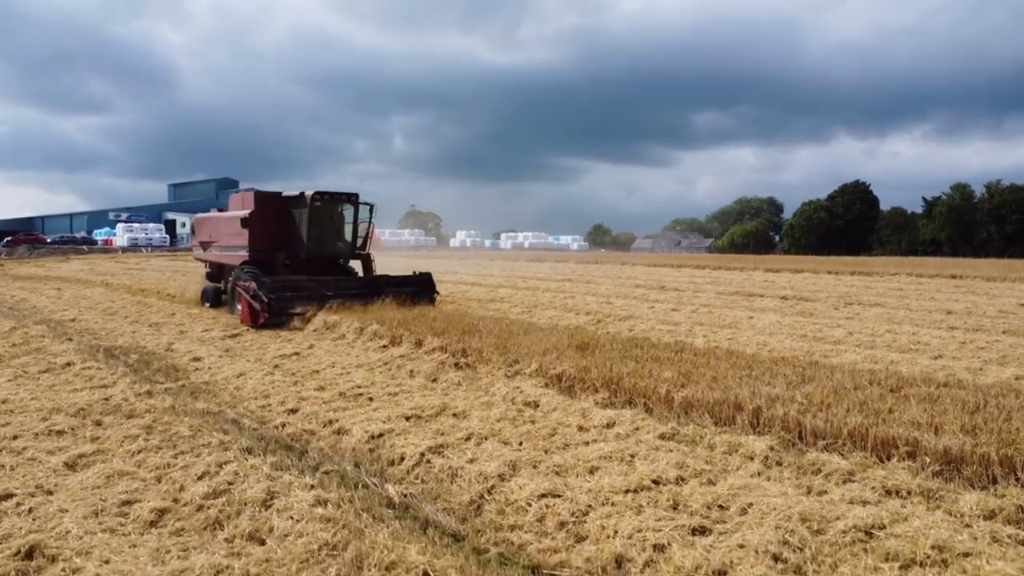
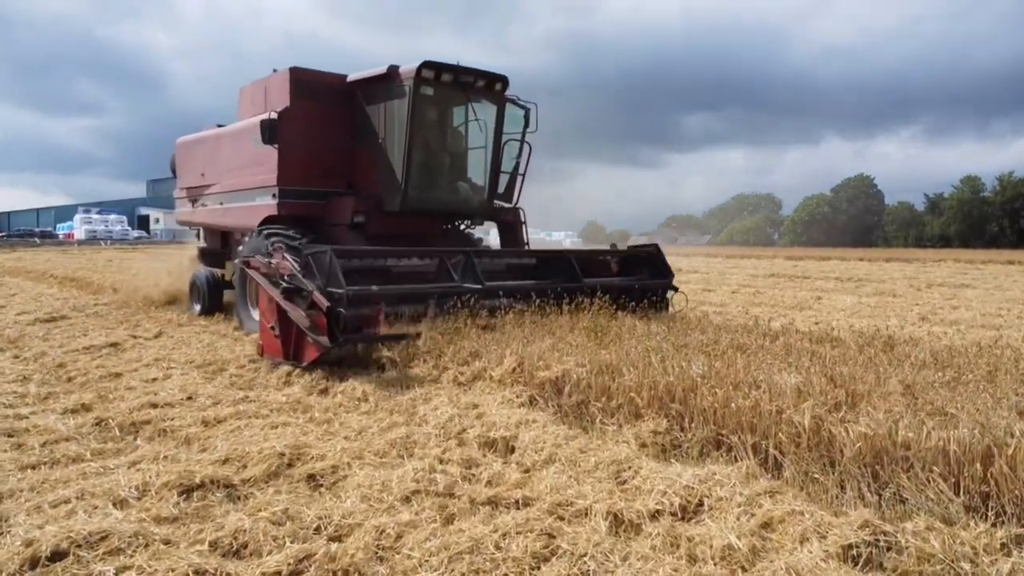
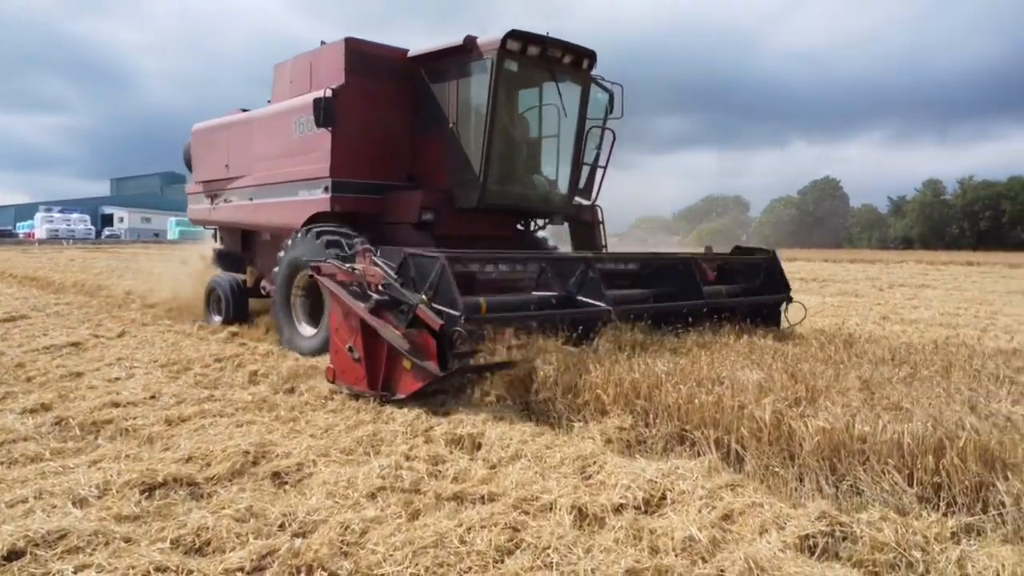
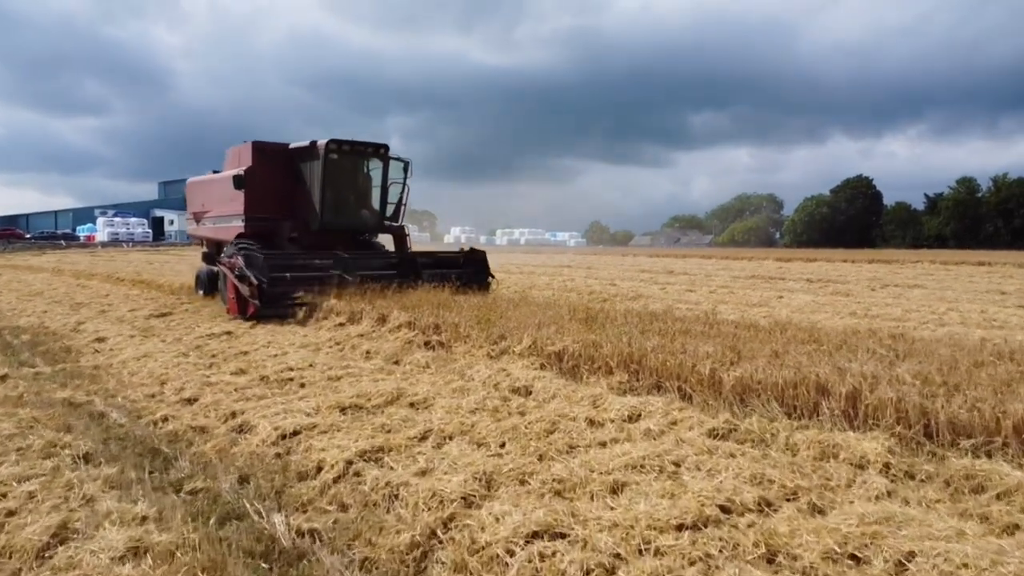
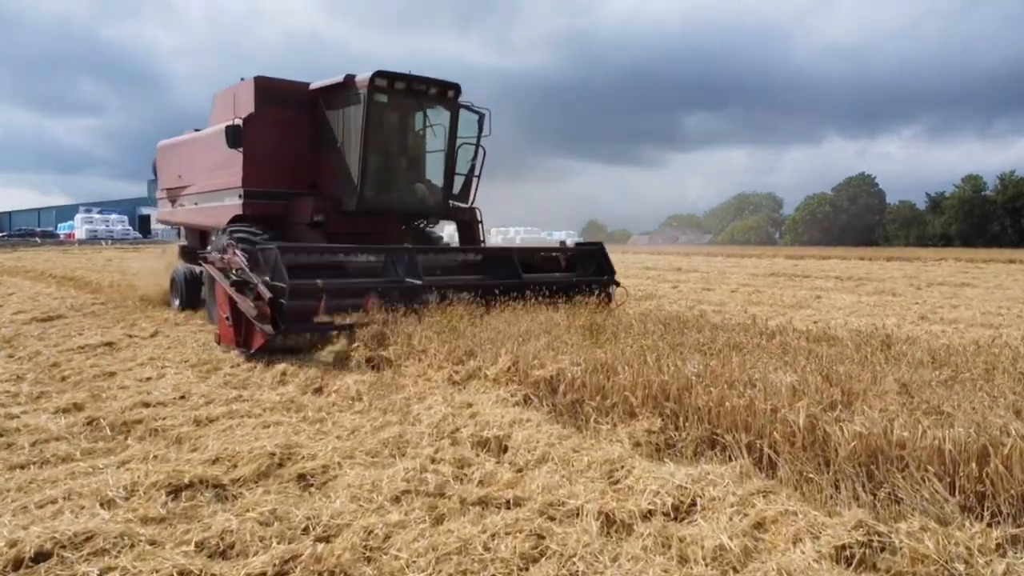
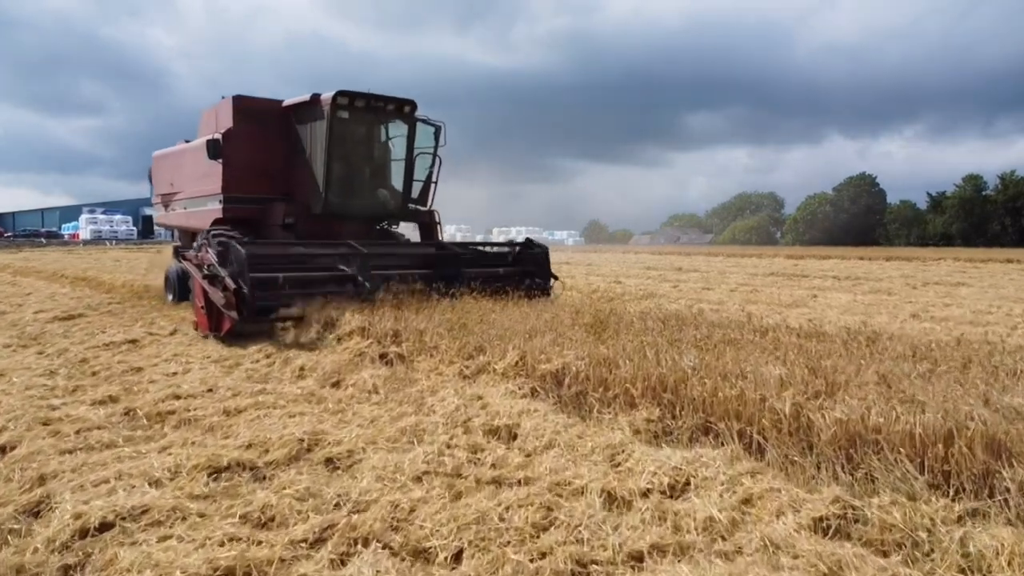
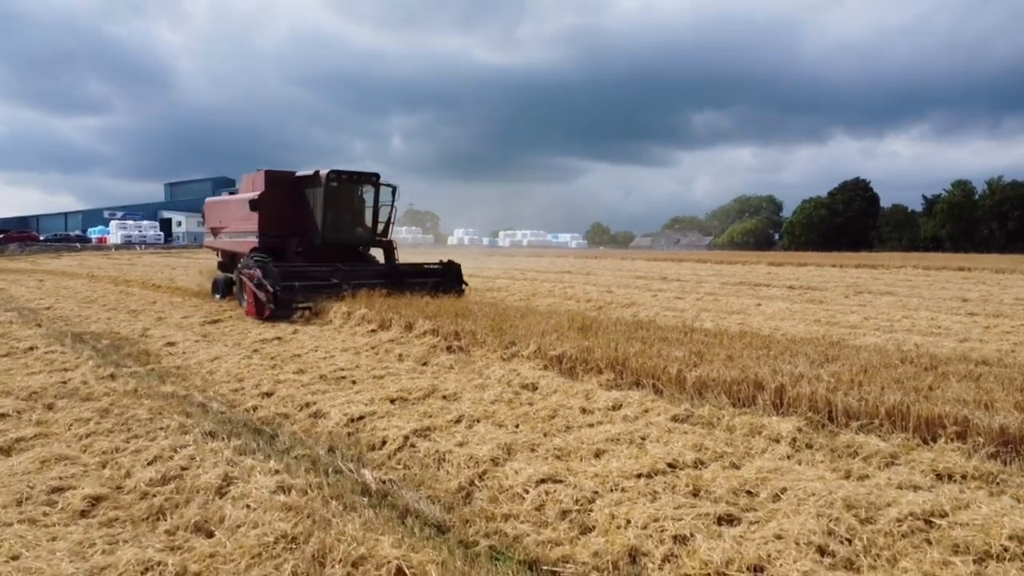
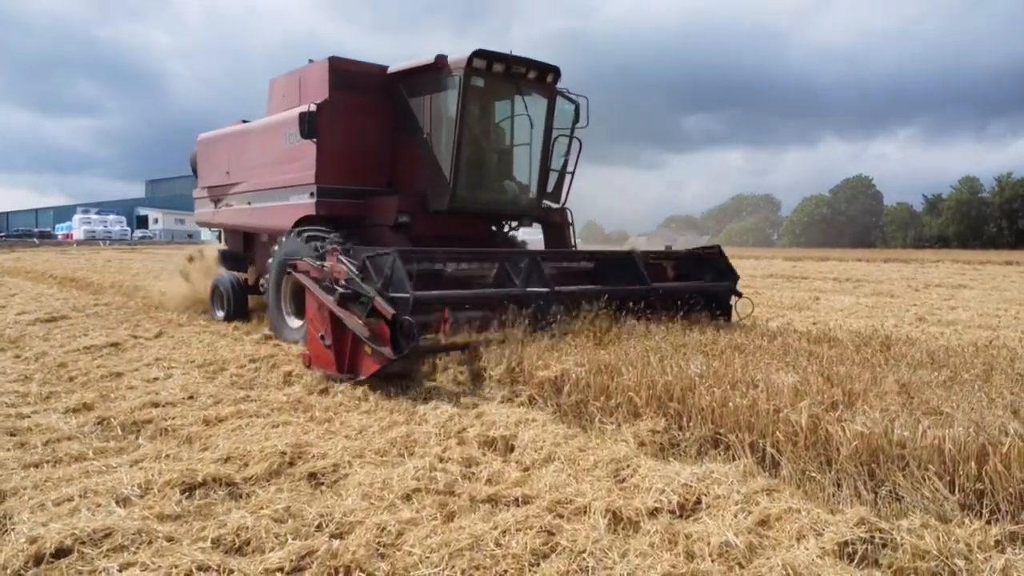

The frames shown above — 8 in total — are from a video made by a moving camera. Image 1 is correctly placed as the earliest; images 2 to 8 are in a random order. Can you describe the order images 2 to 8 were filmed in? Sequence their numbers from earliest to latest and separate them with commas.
7, 4, 6, 5, 2, 8, 3
